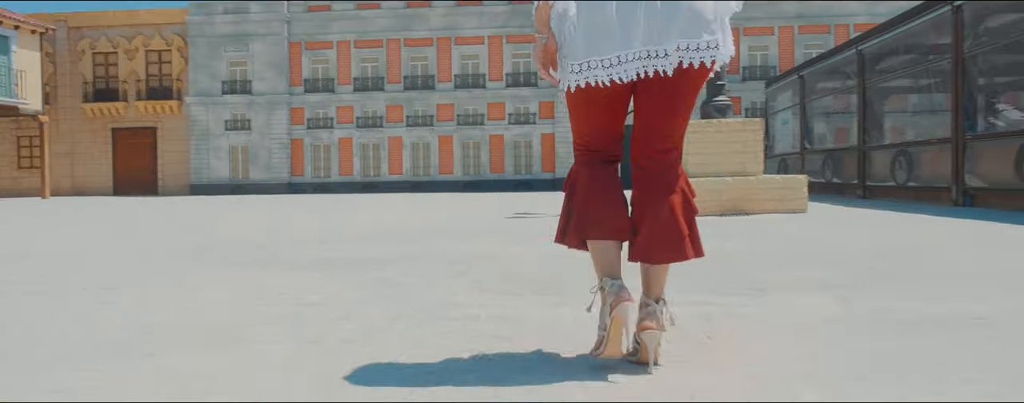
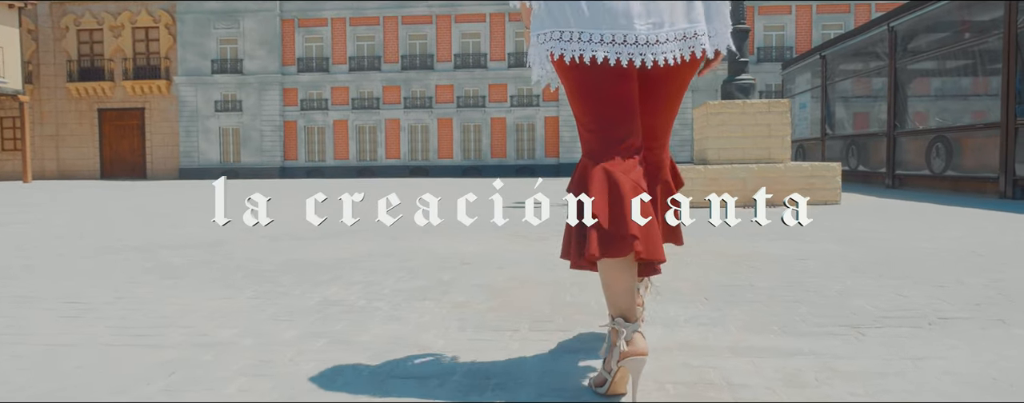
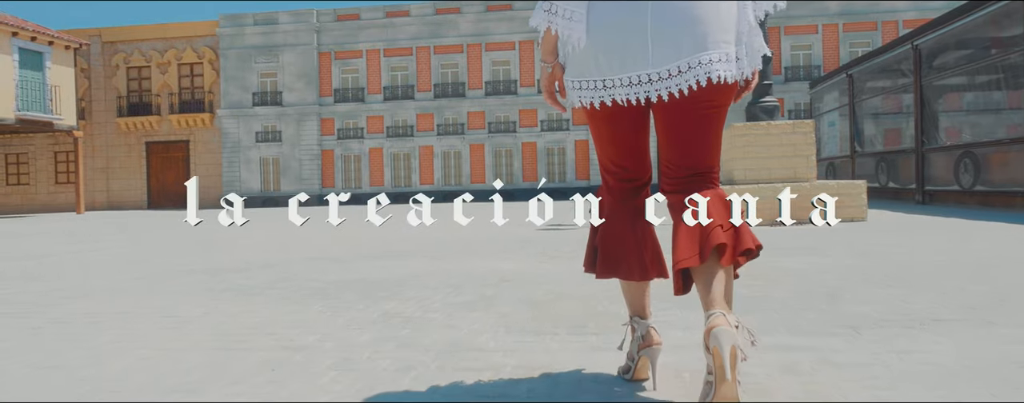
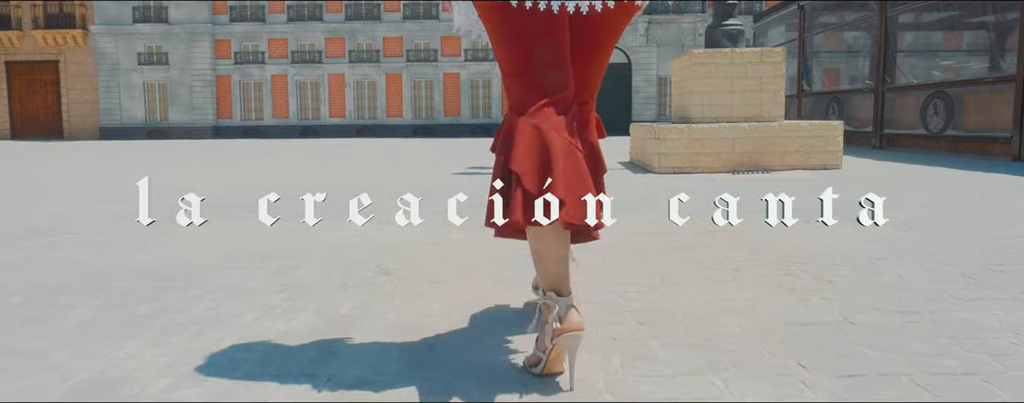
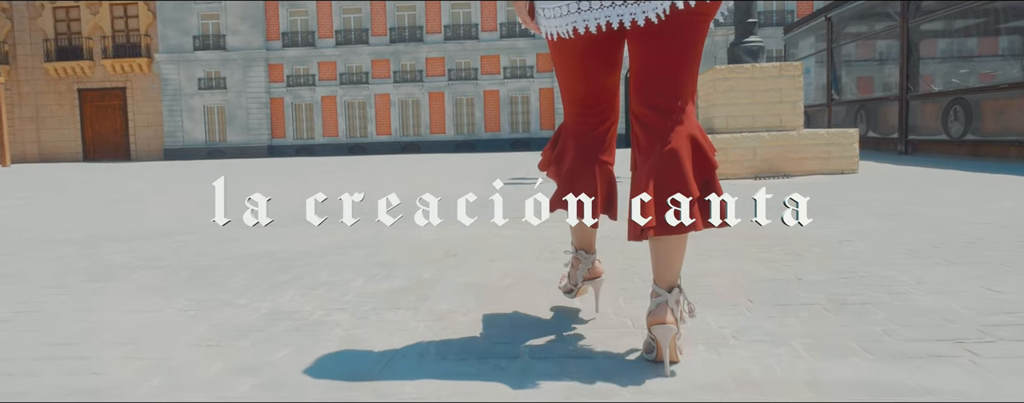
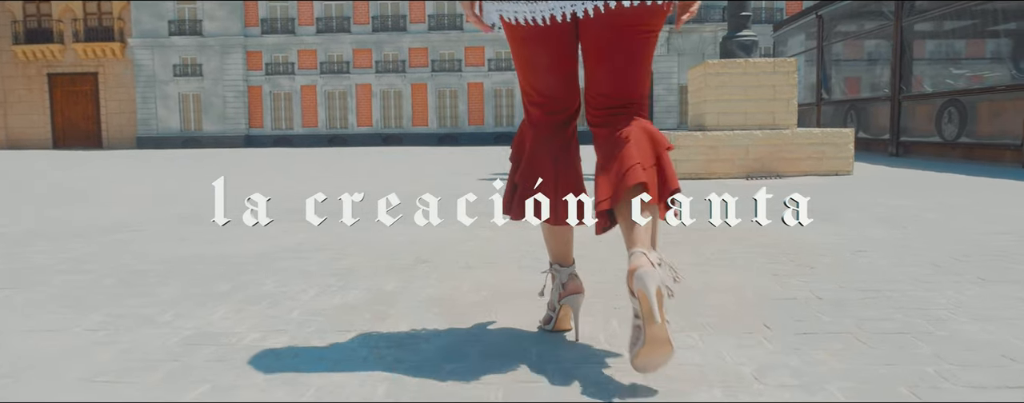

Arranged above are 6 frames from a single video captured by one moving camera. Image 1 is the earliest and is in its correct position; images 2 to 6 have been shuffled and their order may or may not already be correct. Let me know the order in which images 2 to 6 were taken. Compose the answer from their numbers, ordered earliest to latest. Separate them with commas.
3, 2, 5, 6, 4
